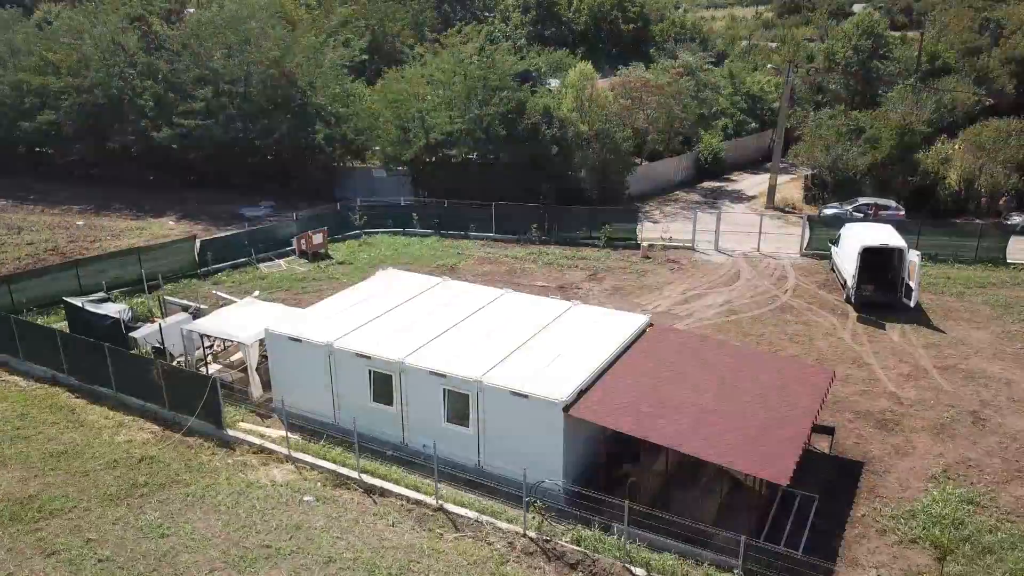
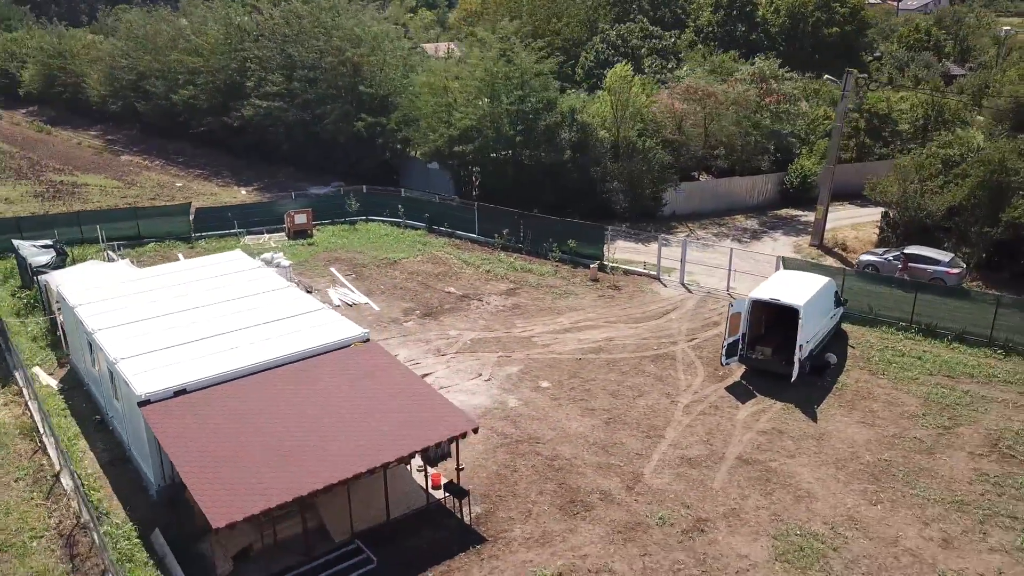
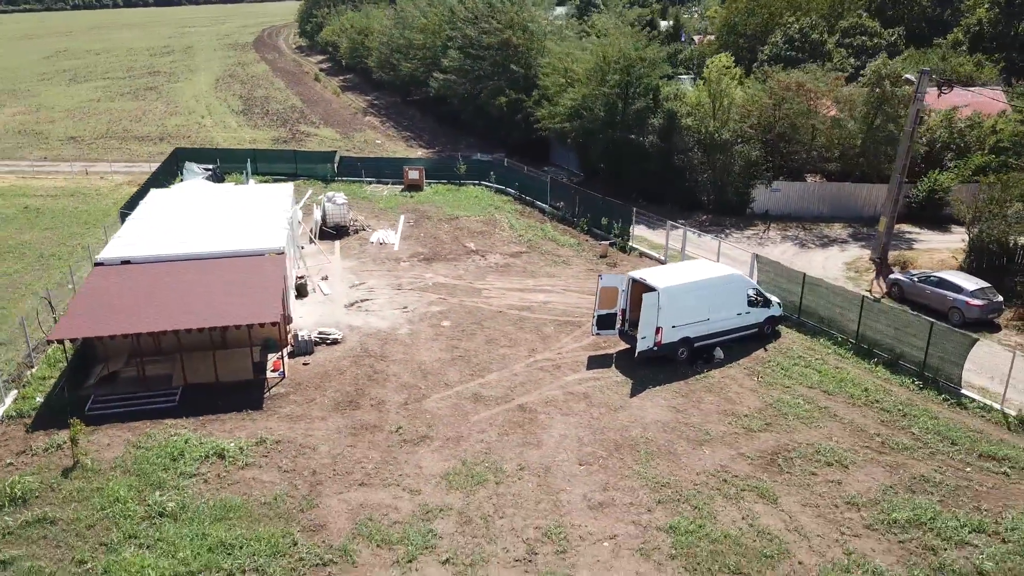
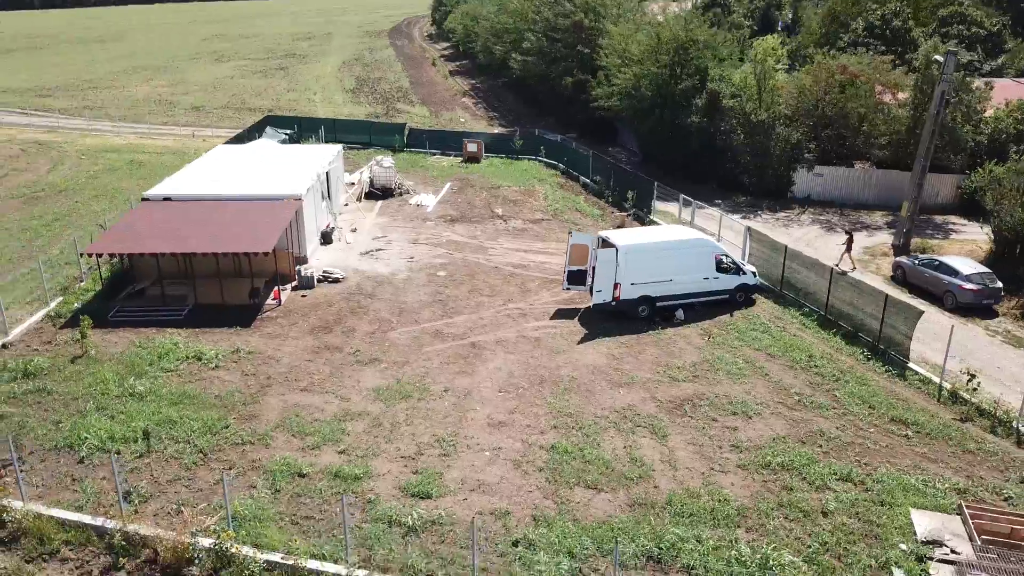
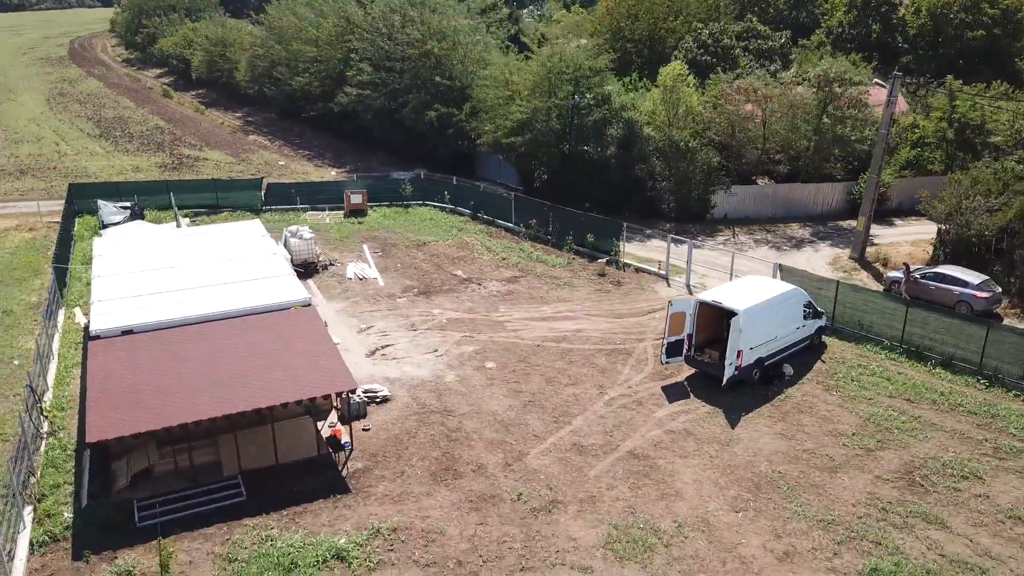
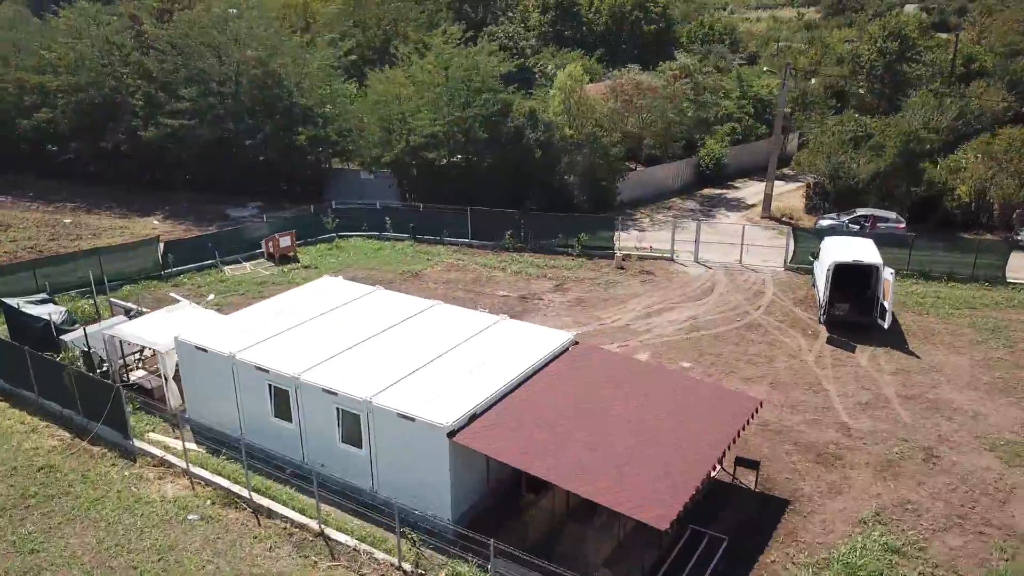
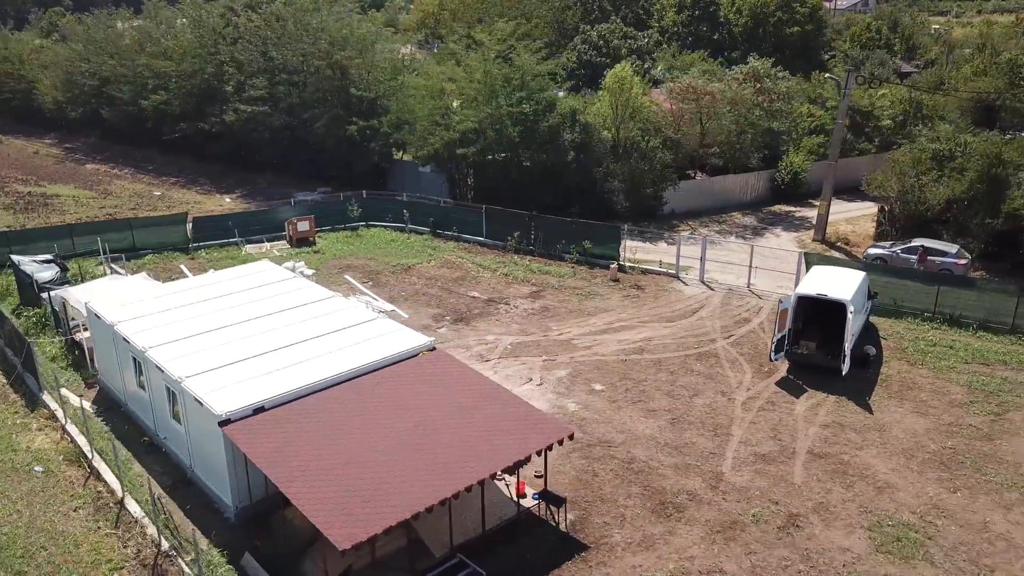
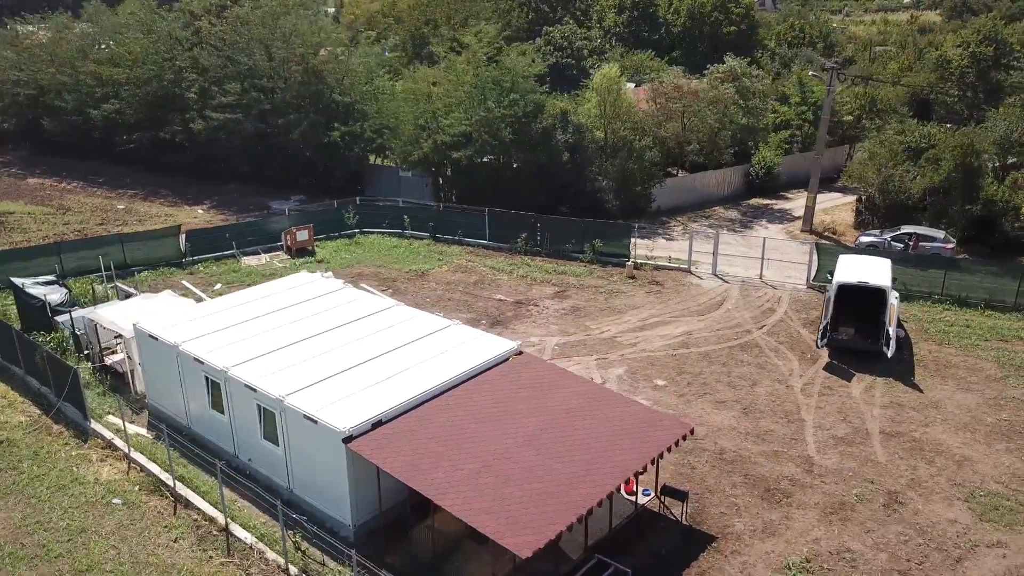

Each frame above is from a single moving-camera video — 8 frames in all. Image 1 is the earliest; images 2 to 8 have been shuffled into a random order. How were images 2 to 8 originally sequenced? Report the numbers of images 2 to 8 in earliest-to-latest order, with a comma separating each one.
6, 8, 7, 2, 5, 3, 4
